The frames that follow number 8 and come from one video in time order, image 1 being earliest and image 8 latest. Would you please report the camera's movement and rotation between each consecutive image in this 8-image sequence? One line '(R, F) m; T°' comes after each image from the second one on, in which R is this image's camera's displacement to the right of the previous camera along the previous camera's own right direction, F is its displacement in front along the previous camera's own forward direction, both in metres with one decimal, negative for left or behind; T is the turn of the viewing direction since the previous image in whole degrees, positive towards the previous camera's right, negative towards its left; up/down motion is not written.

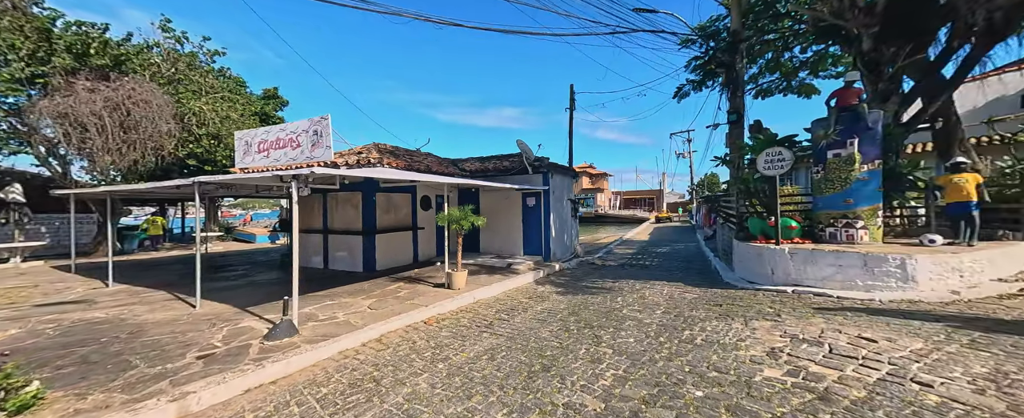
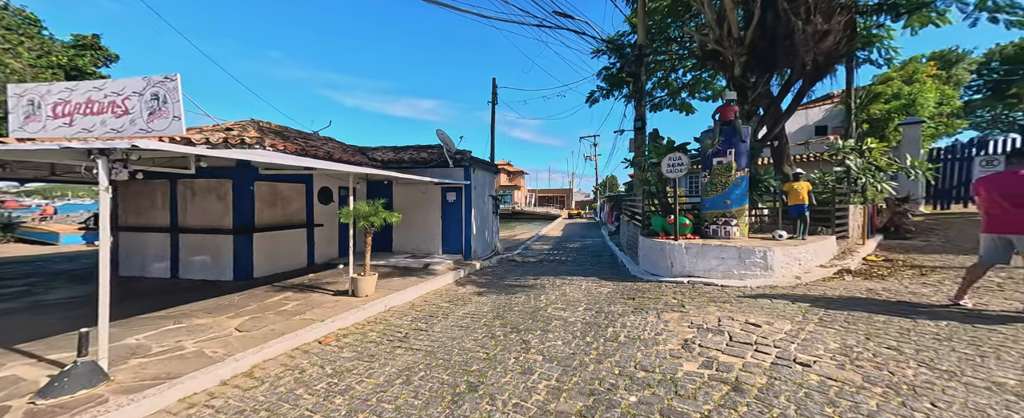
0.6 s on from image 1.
(-0.1, +0.4) m; +15°
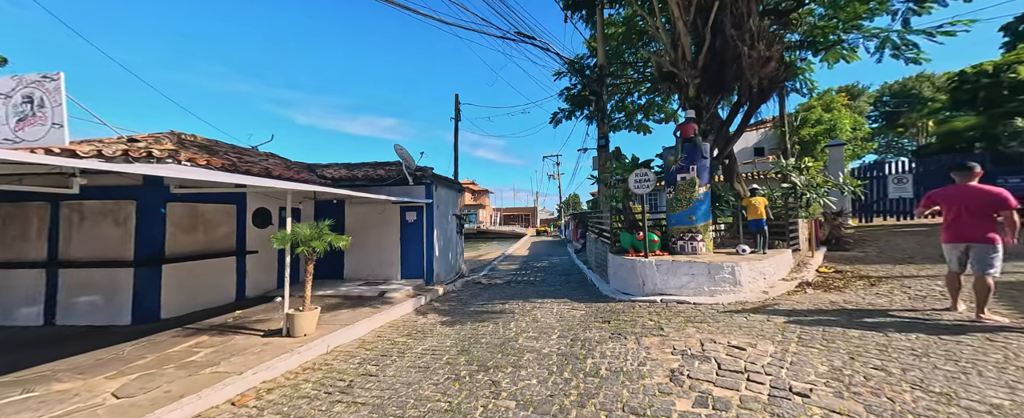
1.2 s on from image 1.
(0.0, +0.4) m; +6°
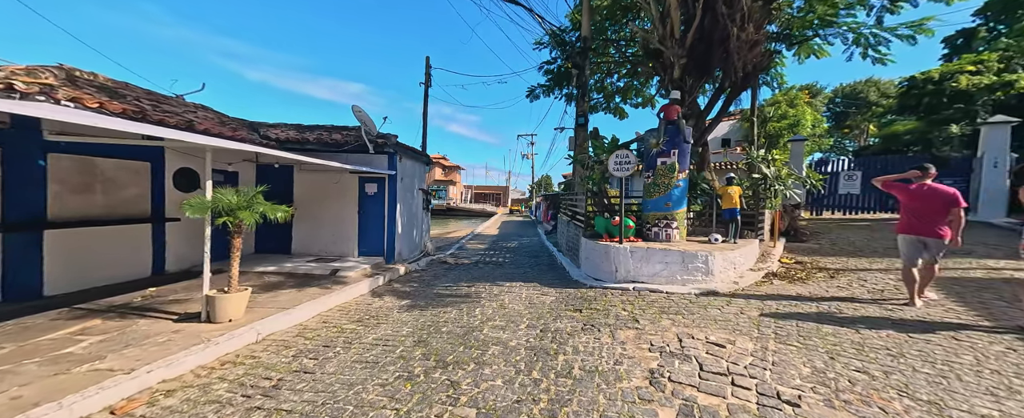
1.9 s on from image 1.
(0.0, +0.5) m; +5°
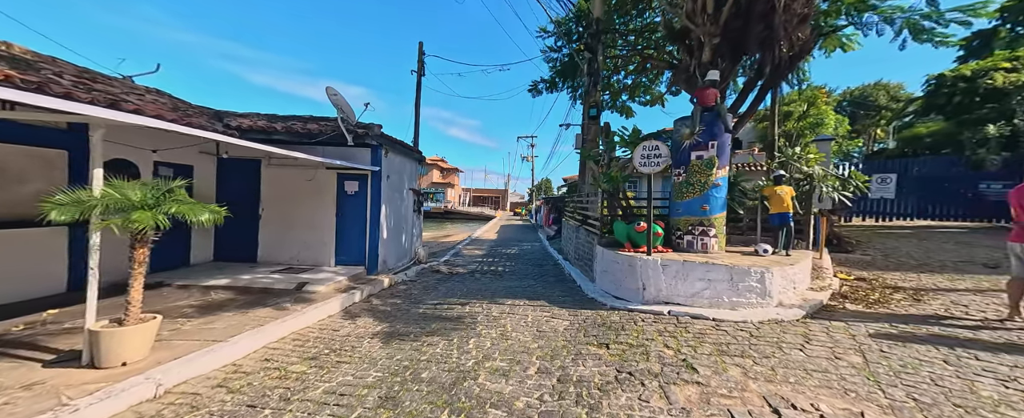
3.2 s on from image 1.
(-0.1, +1.2) m; 0°
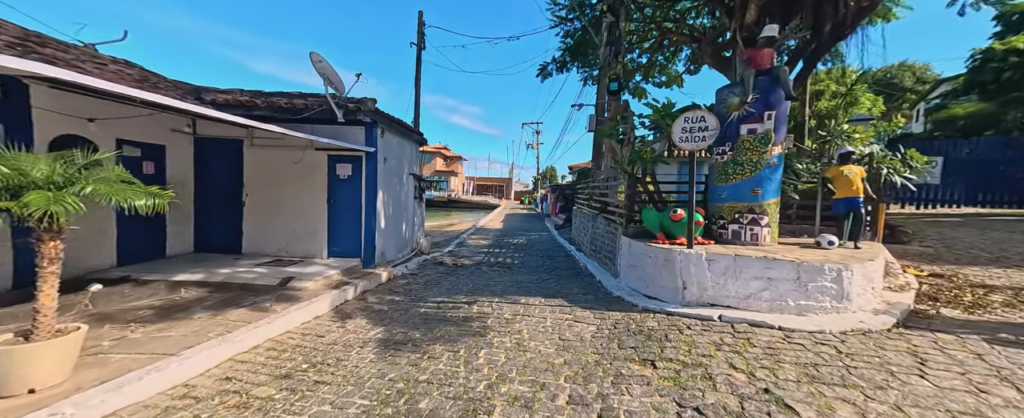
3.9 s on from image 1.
(-0.1, +0.8) m; -1°
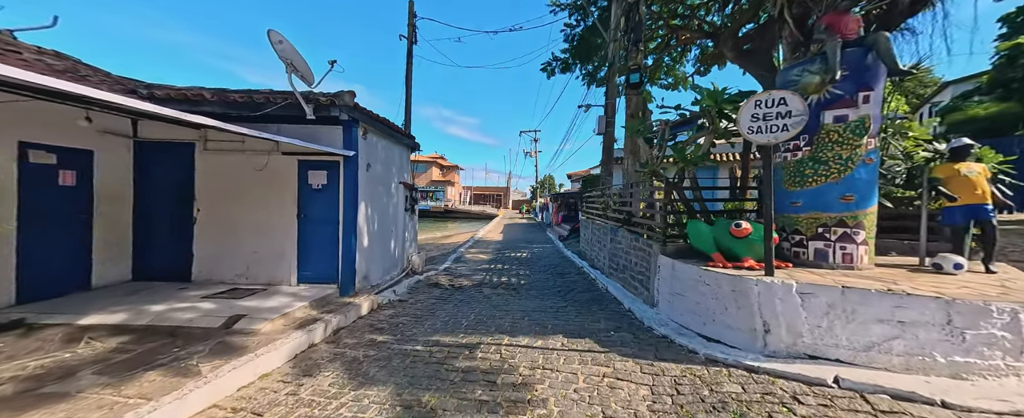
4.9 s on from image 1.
(-0.2, +1.2) m; 0°
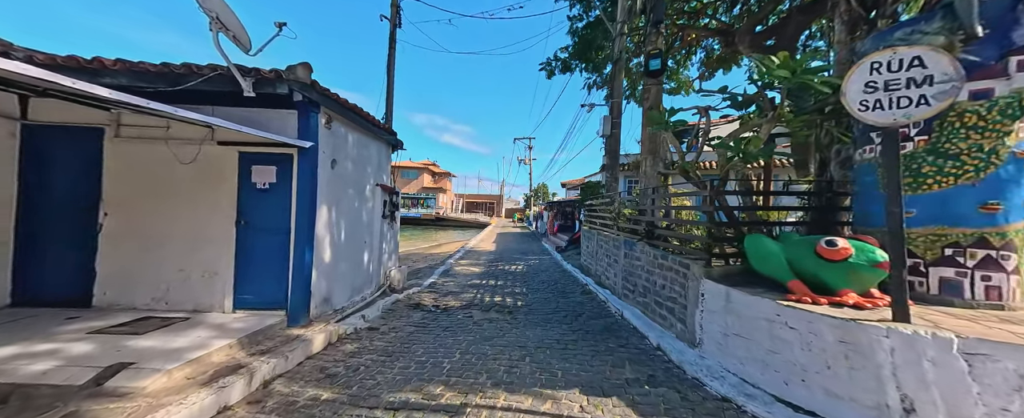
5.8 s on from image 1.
(-0.1, +1.2) m; +1°
